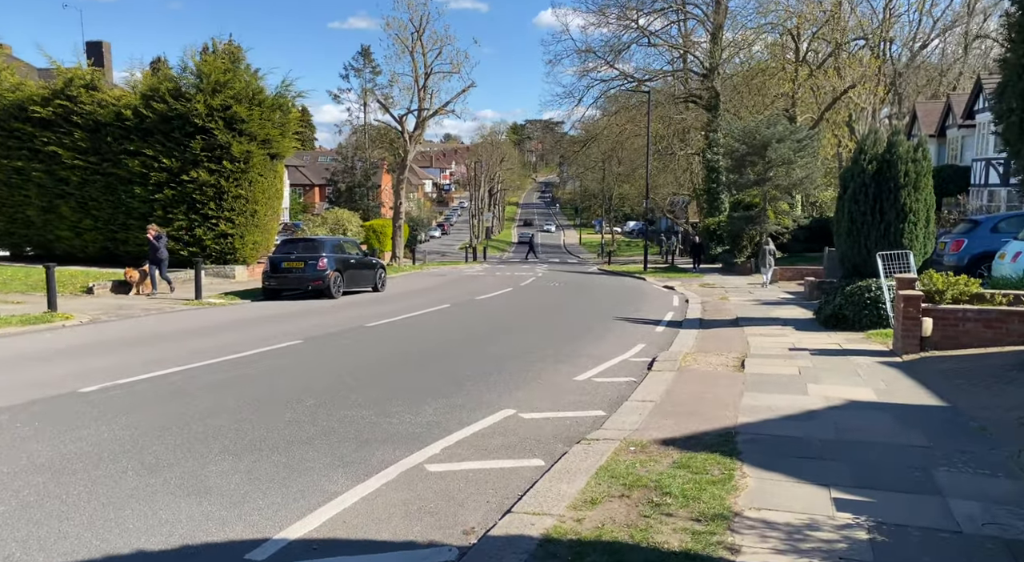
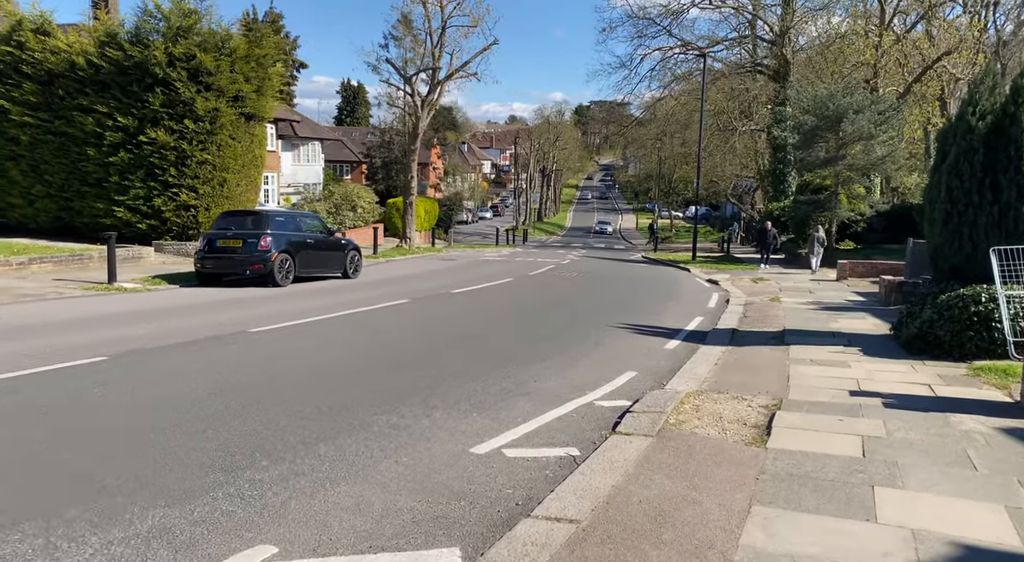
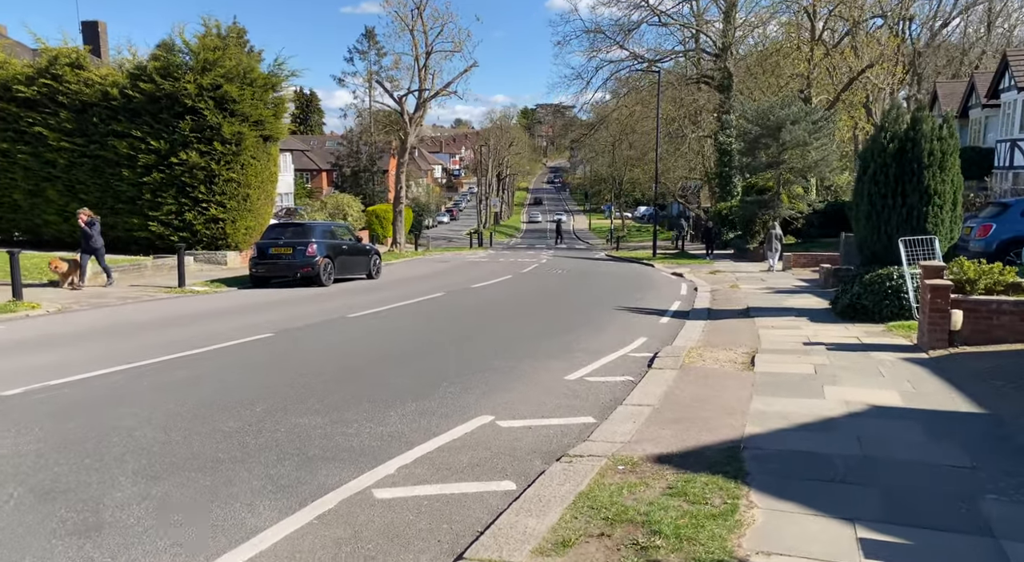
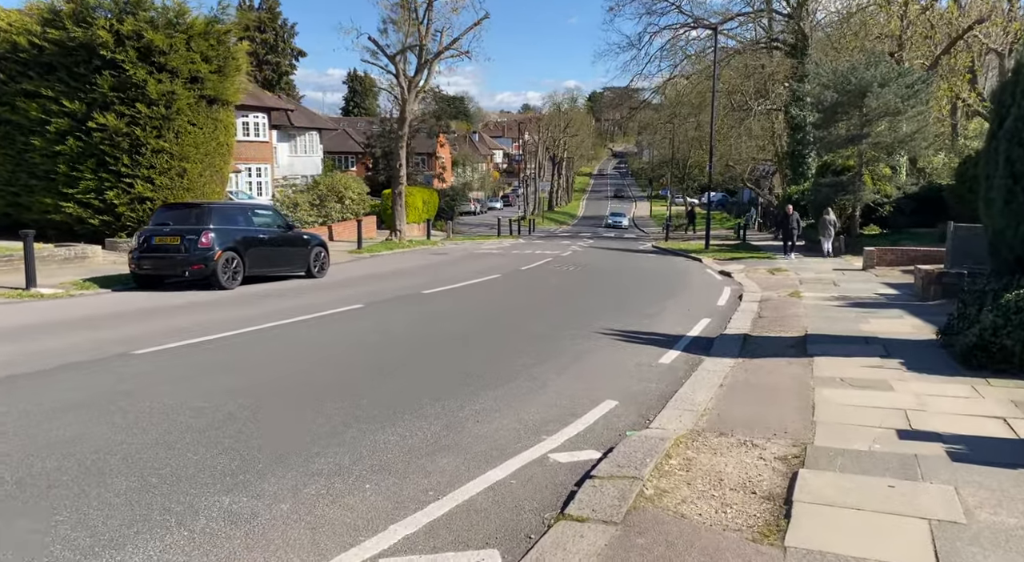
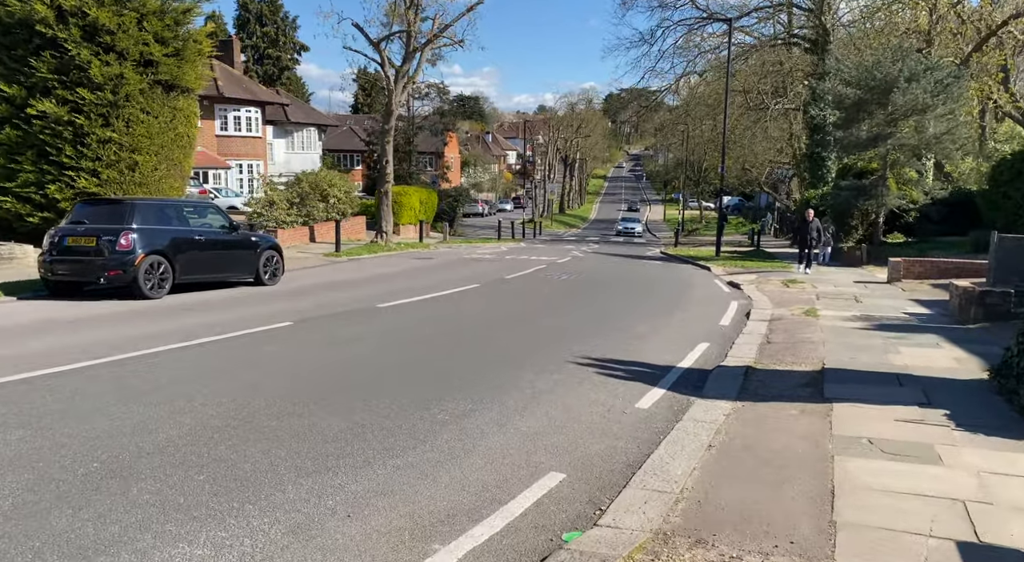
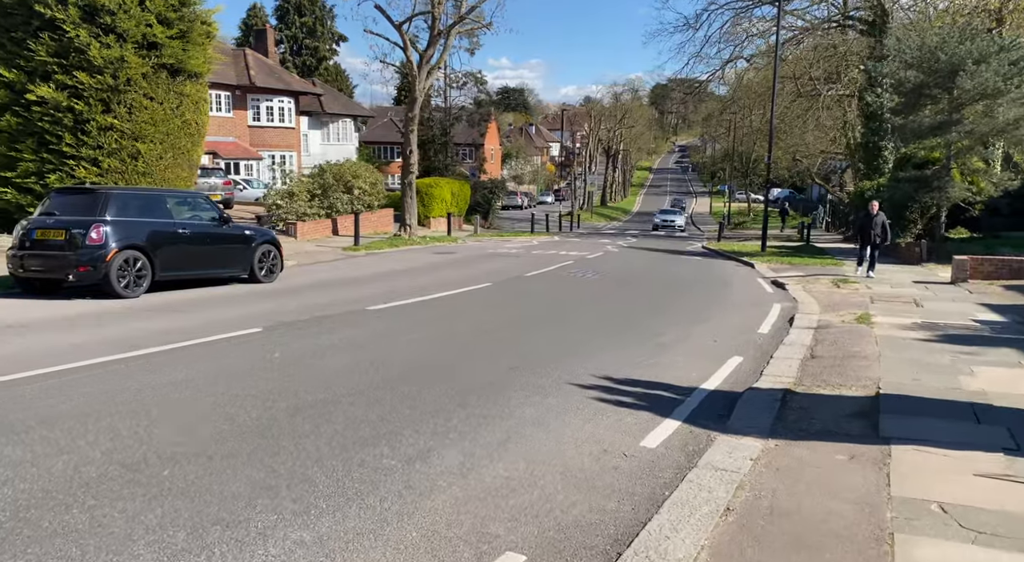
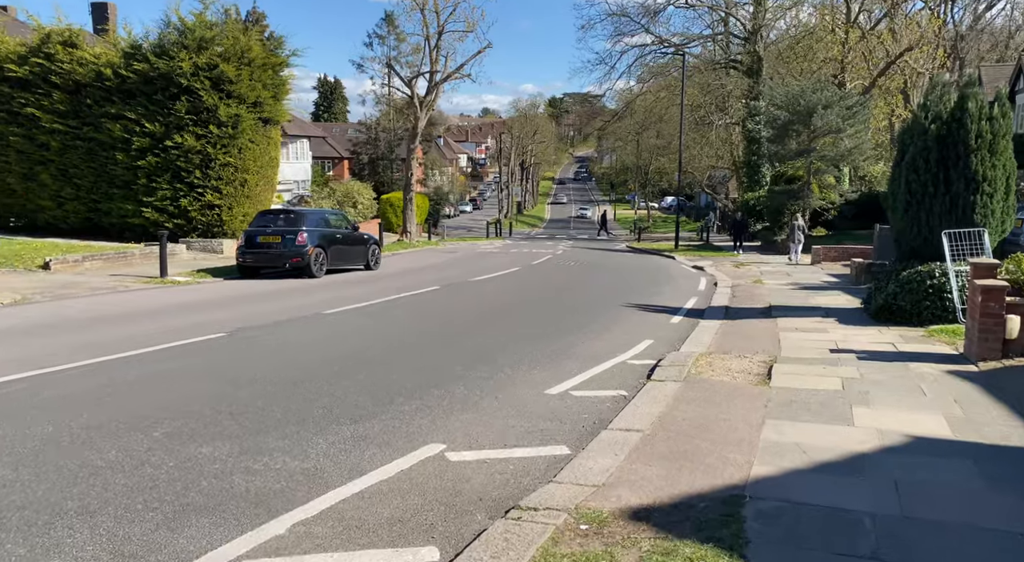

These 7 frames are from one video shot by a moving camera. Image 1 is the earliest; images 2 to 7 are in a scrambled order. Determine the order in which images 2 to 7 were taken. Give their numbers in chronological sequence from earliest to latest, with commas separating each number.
3, 7, 2, 4, 5, 6
